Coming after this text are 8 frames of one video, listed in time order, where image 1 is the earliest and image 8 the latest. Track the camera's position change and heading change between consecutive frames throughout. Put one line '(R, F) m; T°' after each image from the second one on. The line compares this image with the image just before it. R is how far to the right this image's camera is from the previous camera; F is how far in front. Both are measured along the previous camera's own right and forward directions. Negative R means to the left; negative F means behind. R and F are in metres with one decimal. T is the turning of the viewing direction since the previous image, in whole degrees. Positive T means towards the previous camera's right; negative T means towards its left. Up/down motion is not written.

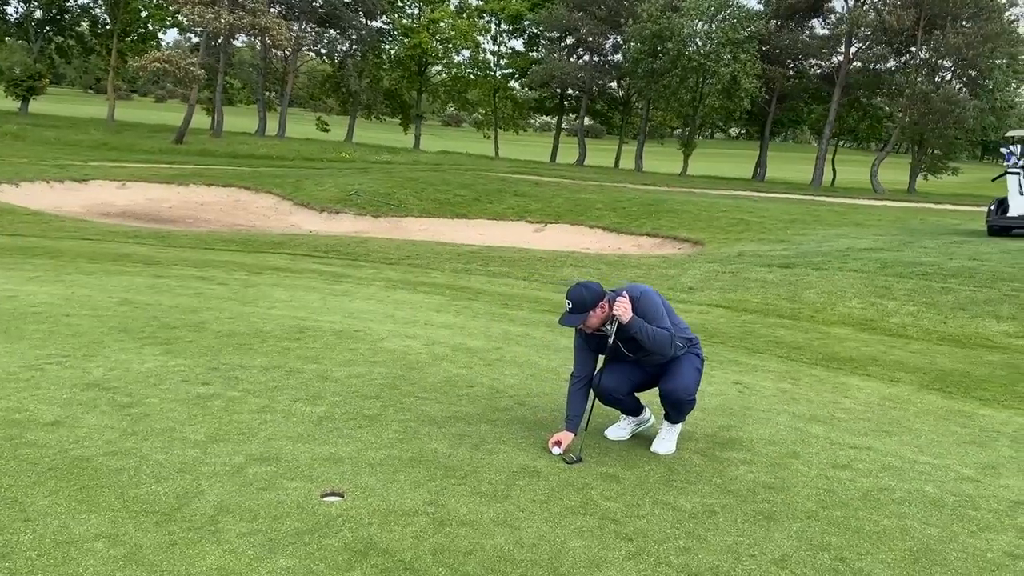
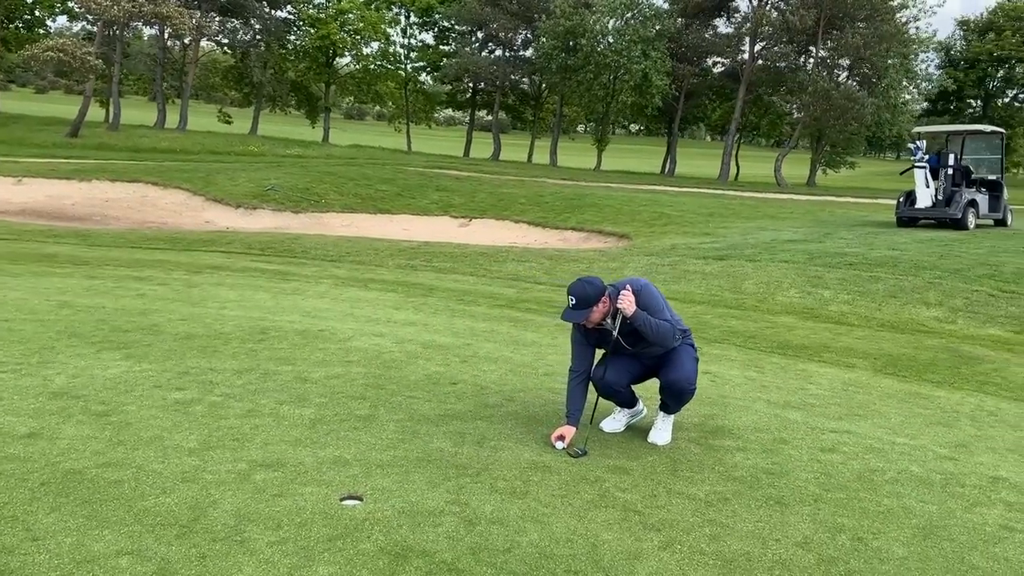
(-0.6, 0.0) m; +6°
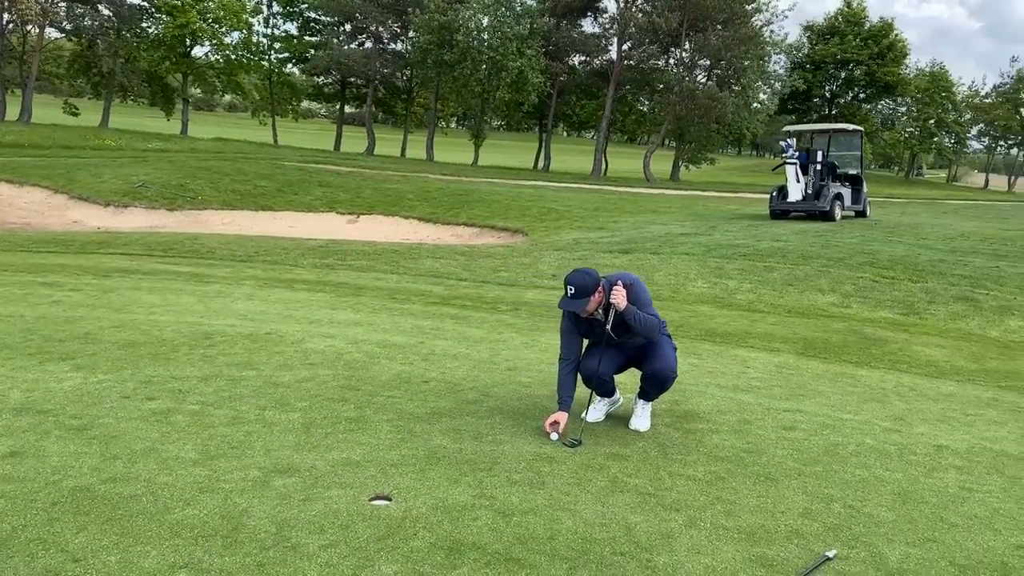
(-0.8, -0.1) m; +9°
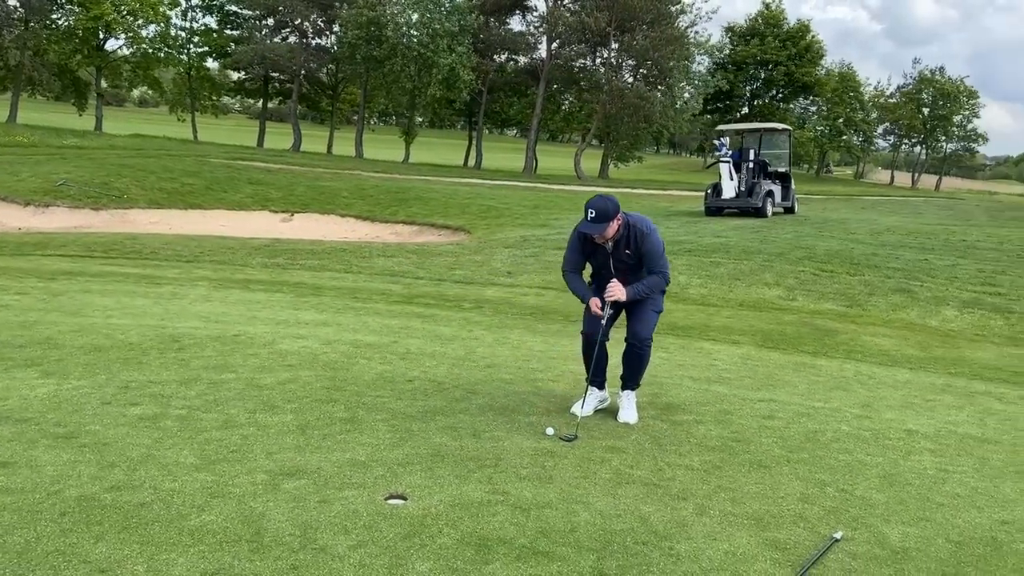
(-0.4, 0.0) m; +5°
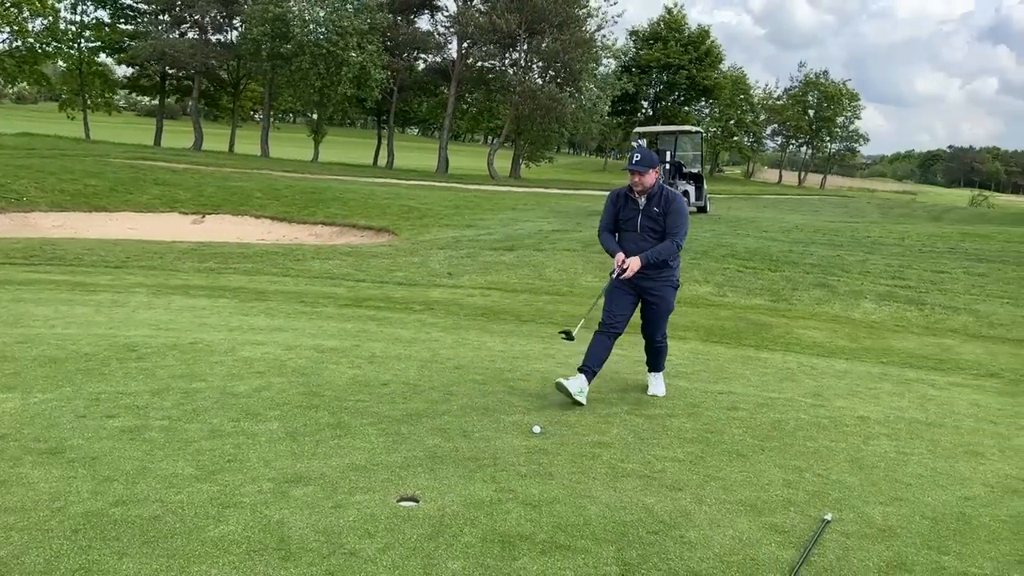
(-0.5, -0.1) m; +7°
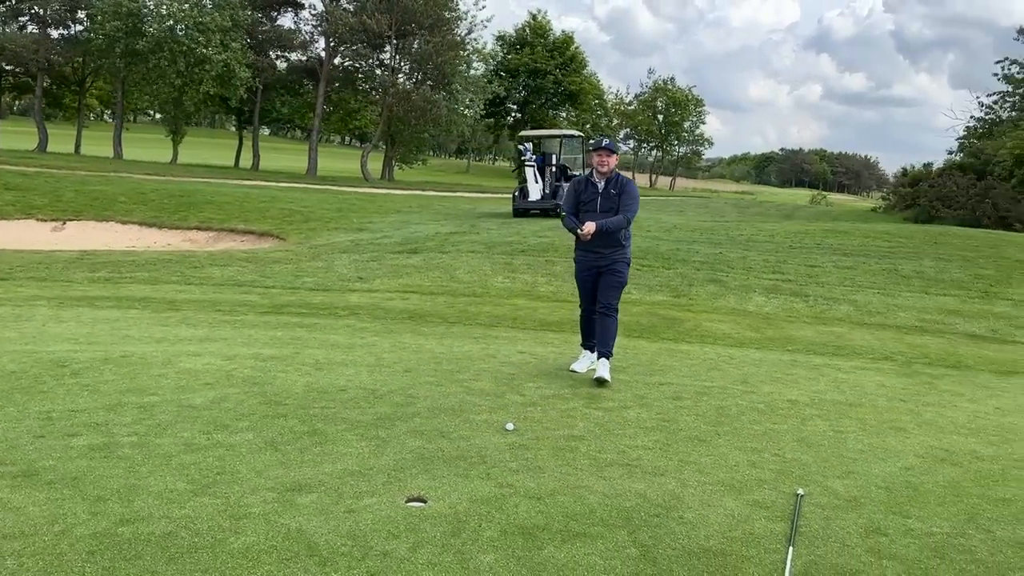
(-0.7, -0.1) m; +9°
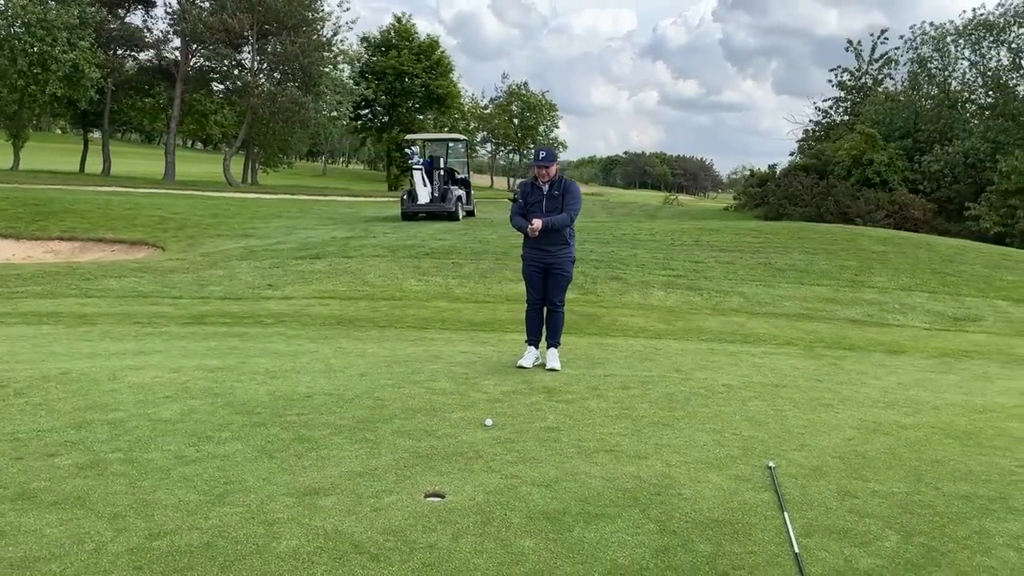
(-0.8, -0.1) m; +9°
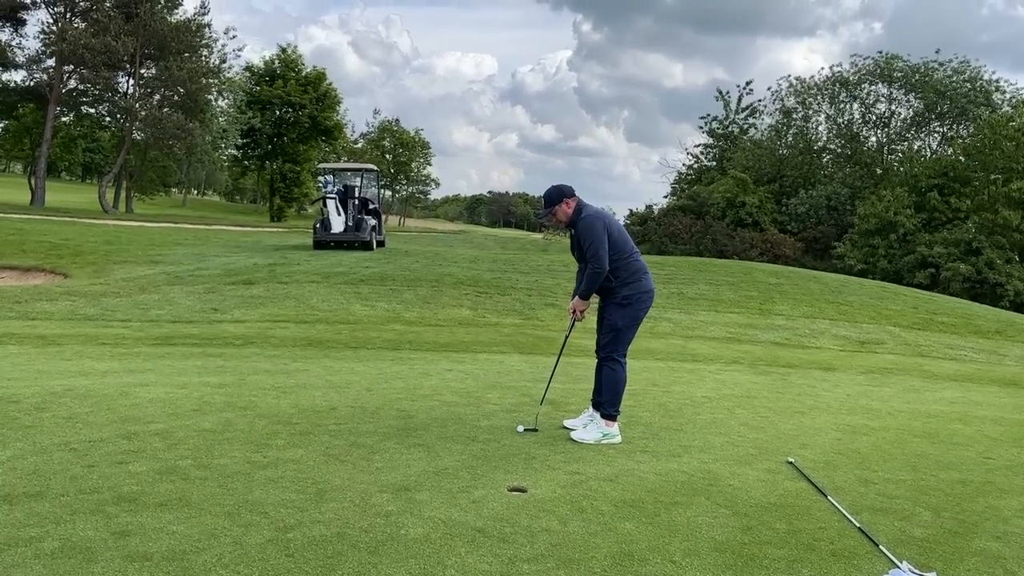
(-1.2, -0.2) m; +9°
